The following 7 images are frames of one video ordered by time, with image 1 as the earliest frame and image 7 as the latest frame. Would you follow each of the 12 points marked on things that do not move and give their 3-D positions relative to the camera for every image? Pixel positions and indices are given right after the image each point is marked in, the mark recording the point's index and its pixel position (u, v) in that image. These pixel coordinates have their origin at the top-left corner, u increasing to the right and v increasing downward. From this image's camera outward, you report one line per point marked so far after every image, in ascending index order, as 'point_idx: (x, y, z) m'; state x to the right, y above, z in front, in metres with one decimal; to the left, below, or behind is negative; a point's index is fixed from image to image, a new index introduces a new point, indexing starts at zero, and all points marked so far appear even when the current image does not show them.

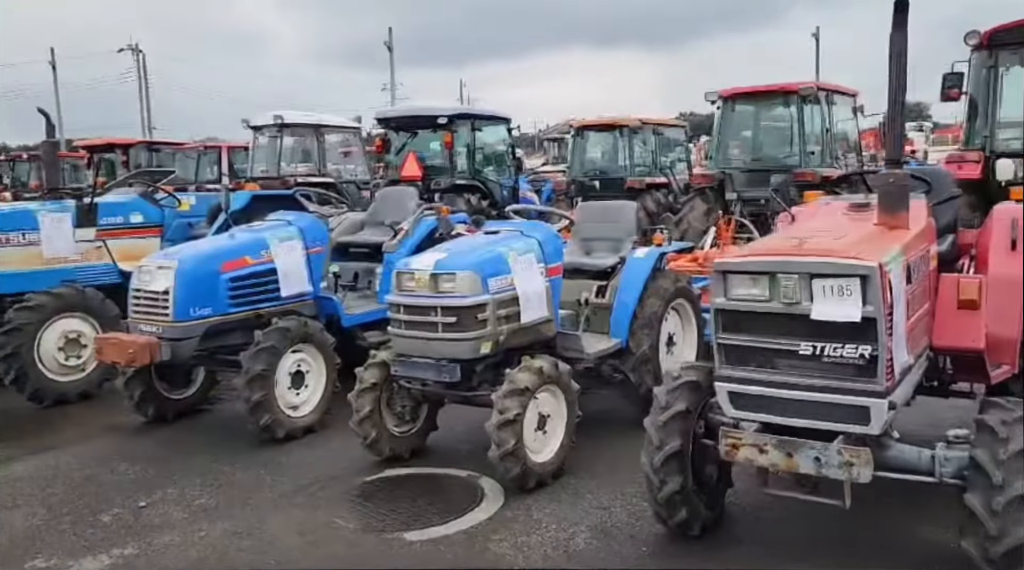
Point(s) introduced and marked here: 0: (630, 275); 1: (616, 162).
0: (+0.7, +0.1, +5.0) m
1: (+1.5, +1.7, +12.3) m
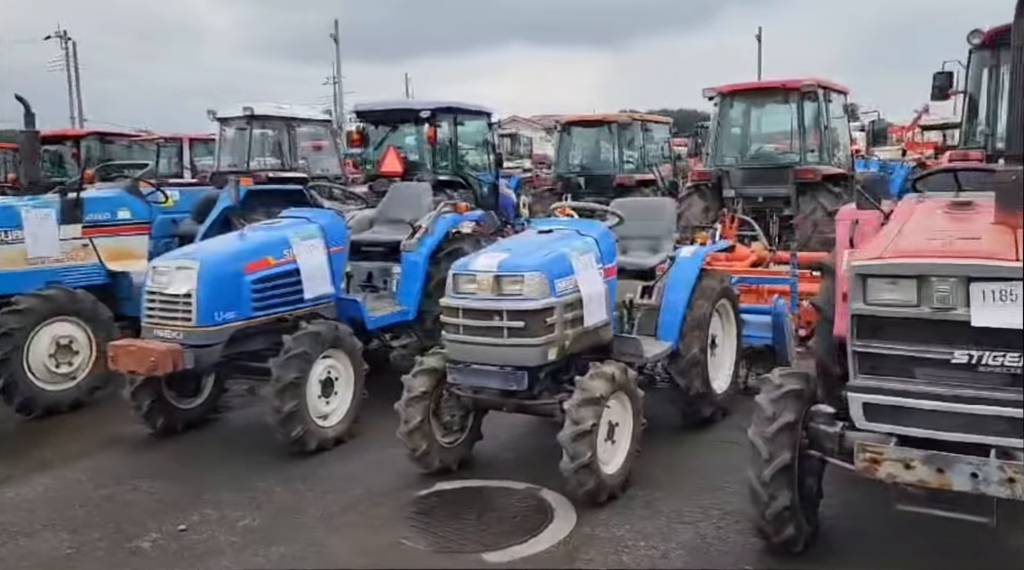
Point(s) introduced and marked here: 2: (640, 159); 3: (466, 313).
0: (+0.9, +0.1, +4.9) m
1: (+1.3, +1.7, +12.2) m
2: (+1.8, +1.7, +12.3) m
3: (-0.2, -0.1, +3.9) m
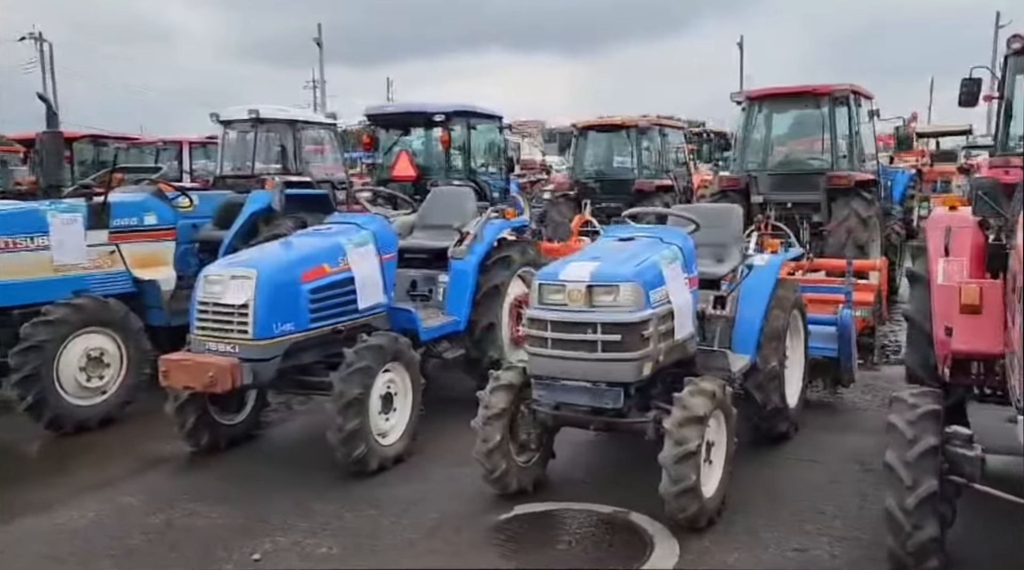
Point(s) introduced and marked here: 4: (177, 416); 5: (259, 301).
0: (+1.3, 0.0, +4.6) m
1: (+1.5, +1.6, +12.0) m
2: (+2.0, +1.6, +12.2) m
3: (+0.2, -0.2, +3.7) m
4: (-1.8, -0.7, +4.8) m
5: (-1.2, -0.1, +4.3) m
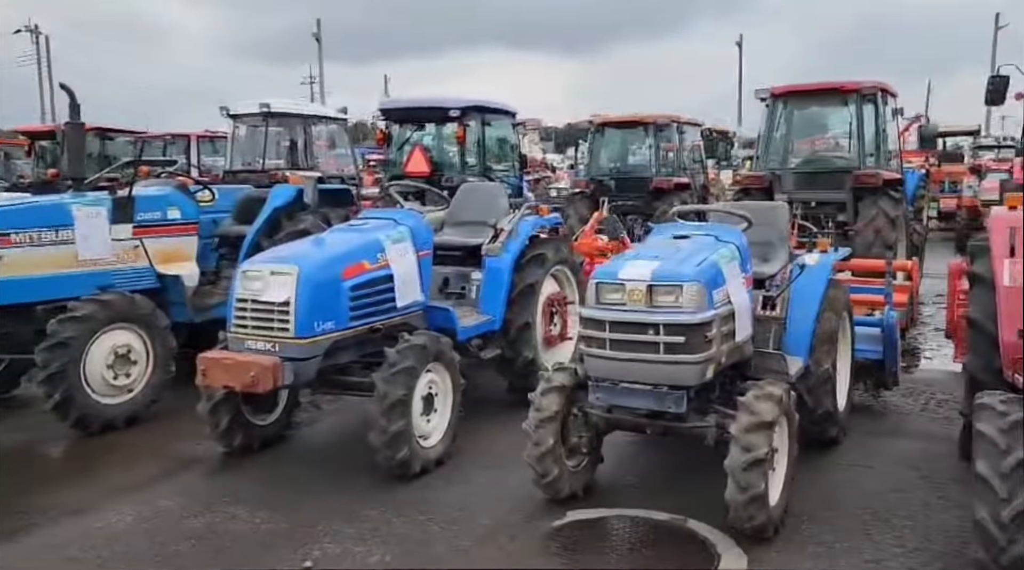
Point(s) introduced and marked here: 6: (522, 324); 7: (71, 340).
0: (+1.5, 0.0, +4.5) m
1: (+1.7, +1.6, +11.9) m
2: (+2.2, +1.7, +12.0) m
3: (+0.4, -0.2, +3.6) m
4: (-1.6, -0.7, +4.7) m
5: (-1.0, -0.1, +4.2) m
6: (+0.1, -0.2, +5.6) m
7: (-2.5, -0.3, +5.1) m
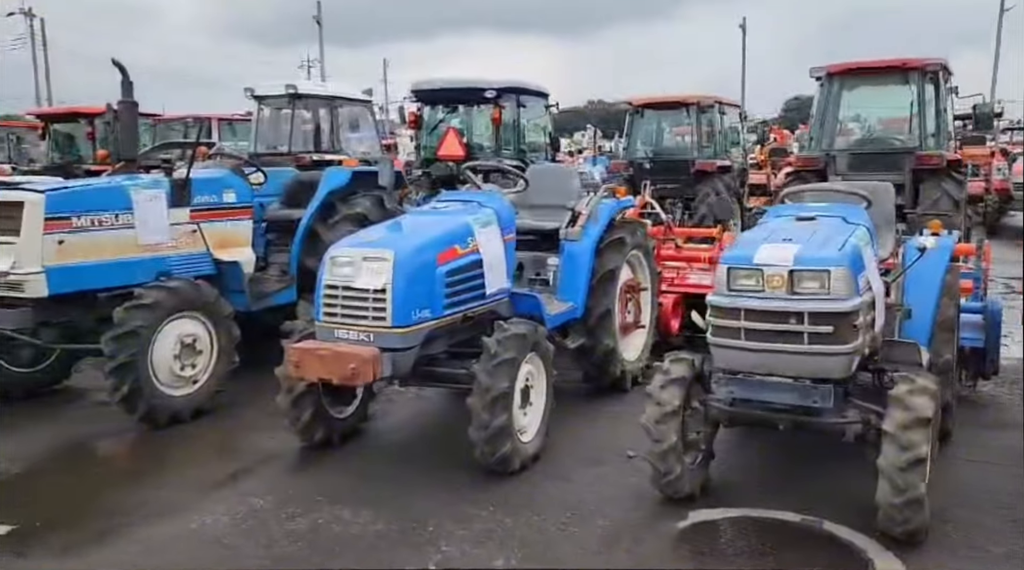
0: (+2.0, +0.1, +4.3) m
1: (+2.2, +1.8, +11.6) m
2: (+2.7, +1.9, +11.8) m
3: (+0.9, -0.1, +3.3) m
4: (-1.1, -0.6, +4.5) m
5: (-0.5, 0.0, +3.9) m
6: (+0.5, -0.2, +5.4) m
7: (-2.0, -0.2, +4.8) m
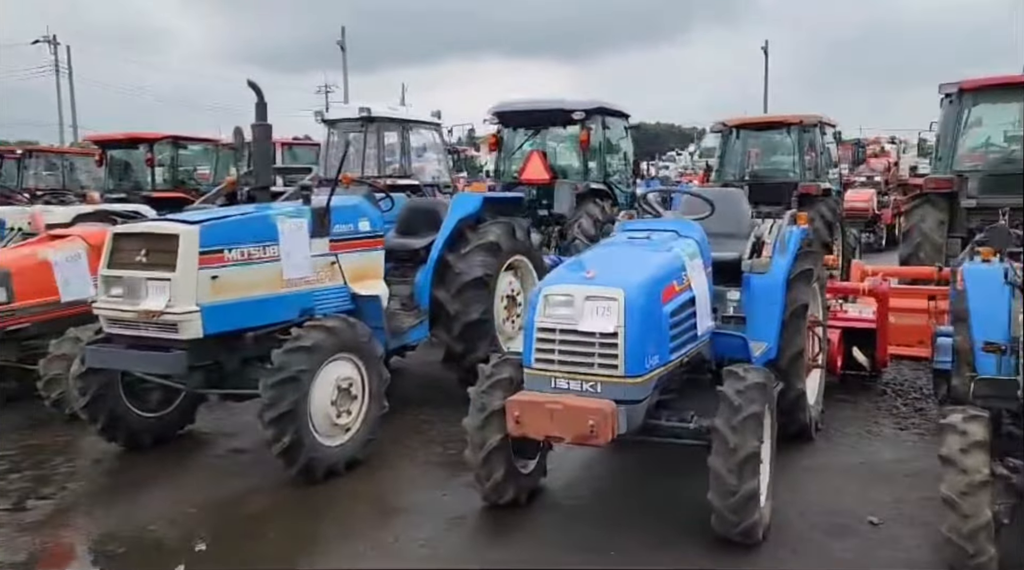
0: (+2.9, -0.1, +3.7) m
1: (+3.3, +1.5, +11.1) m
2: (+3.8, +1.5, +11.2) m
3: (+1.8, -0.3, +2.8) m
4: (-0.1, -0.8, +4.0) m
5: (+0.5, -0.2, +3.4) m
6: (+1.5, -0.4, +4.8) m
7: (-1.0, -0.4, +4.3) m
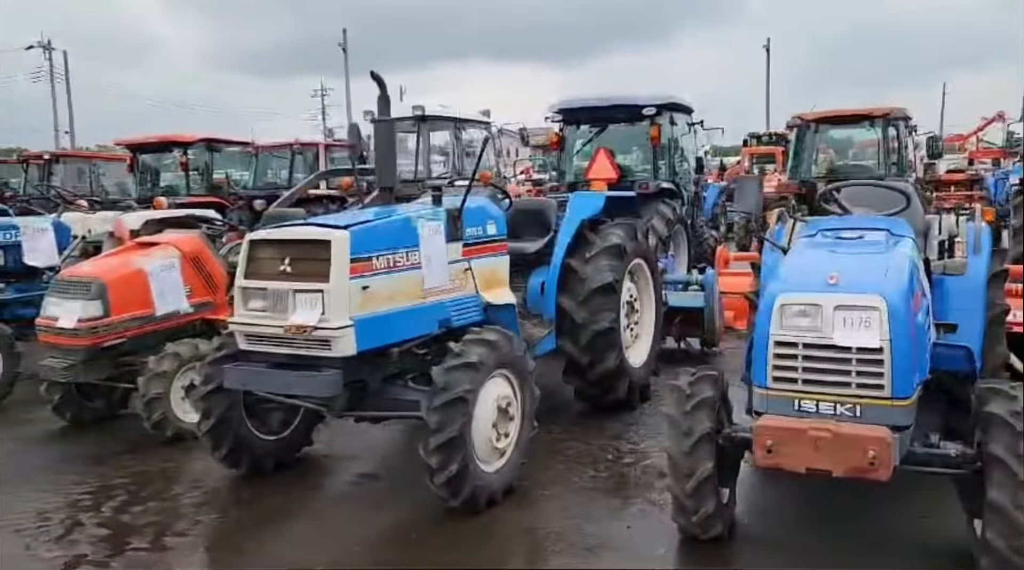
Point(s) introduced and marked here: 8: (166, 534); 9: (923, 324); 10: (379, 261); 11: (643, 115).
0: (+3.8, -0.1, +3.3) m
1: (+4.1, +1.5, +10.6) m
2: (+4.6, +1.5, +10.8) m
3: (+2.7, -0.3, +2.3) m
4: (+0.7, -0.8, +3.5) m
5: (+1.3, -0.2, +3.0) m
6: (+2.4, -0.4, +4.4) m
7: (-0.2, -0.5, +3.9) m
8: (-1.6, -1.1, +4.0) m
9: (+1.5, -0.1, +3.2) m
10: (-0.6, +0.1, +4.1) m
11: (+1.6, +2.1, +11.2) m
